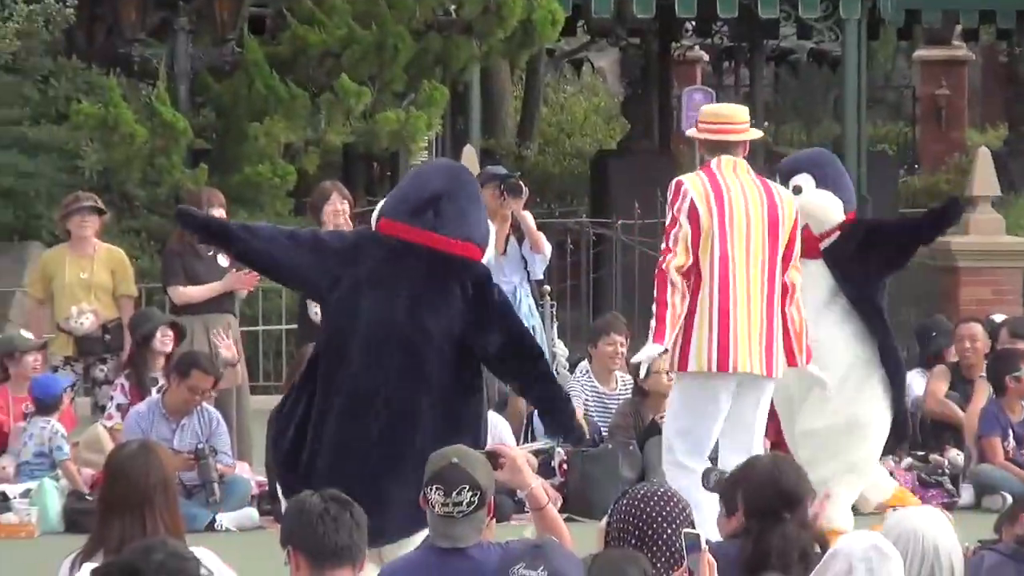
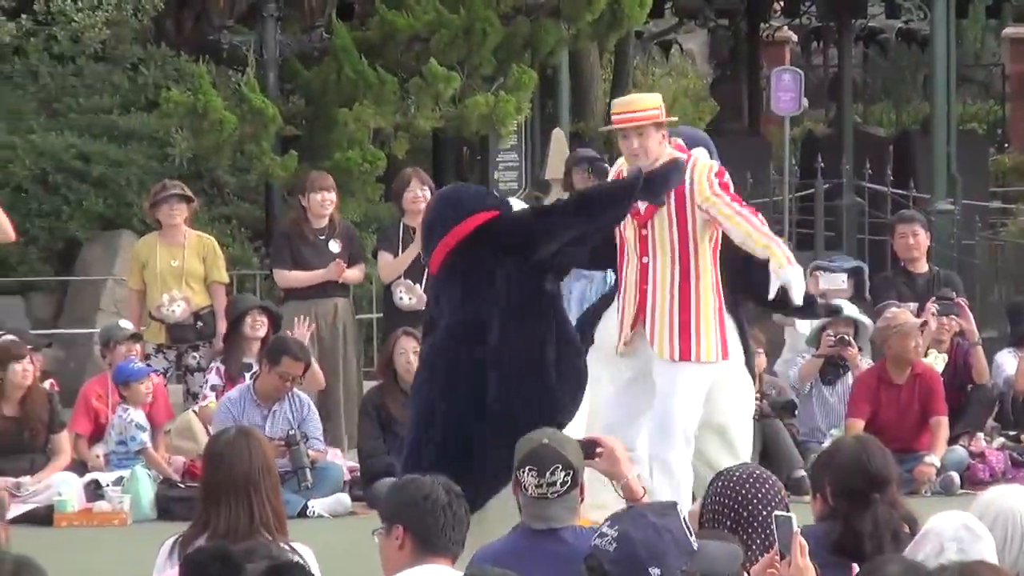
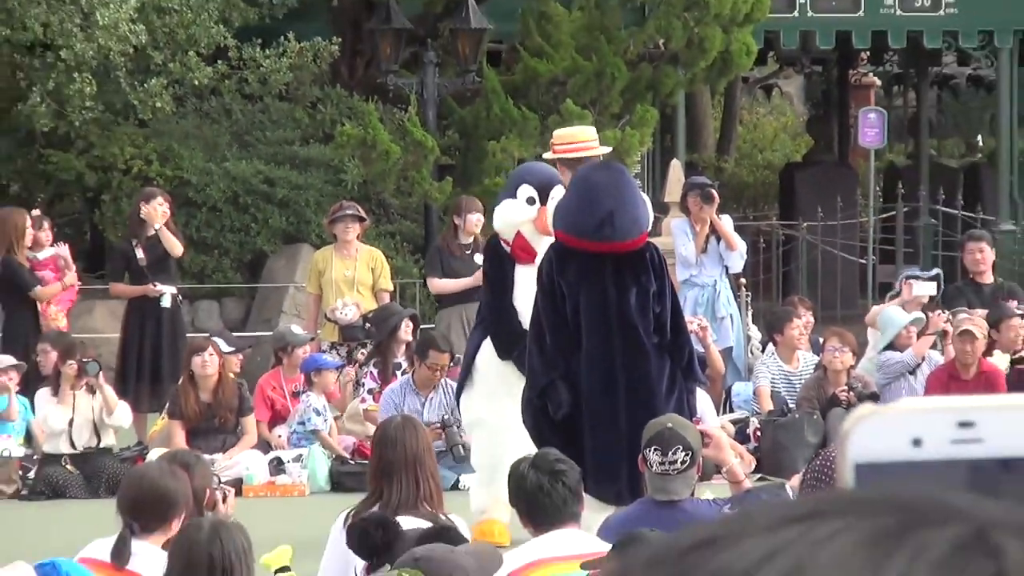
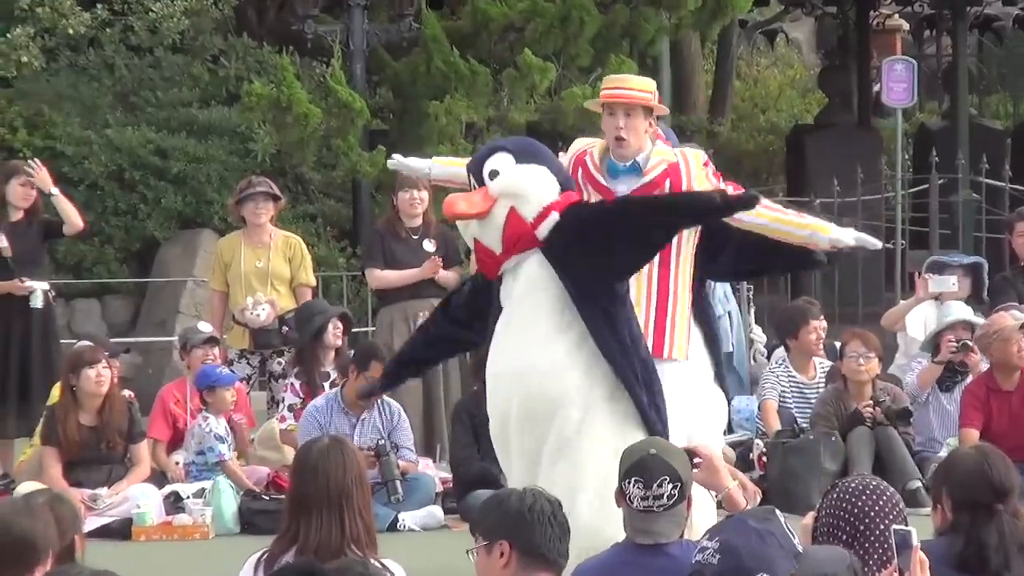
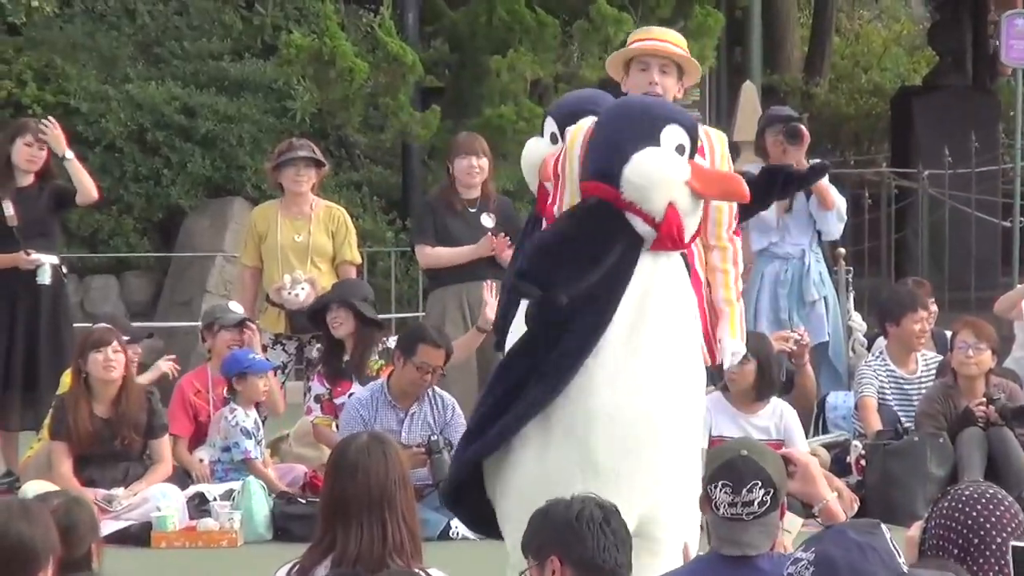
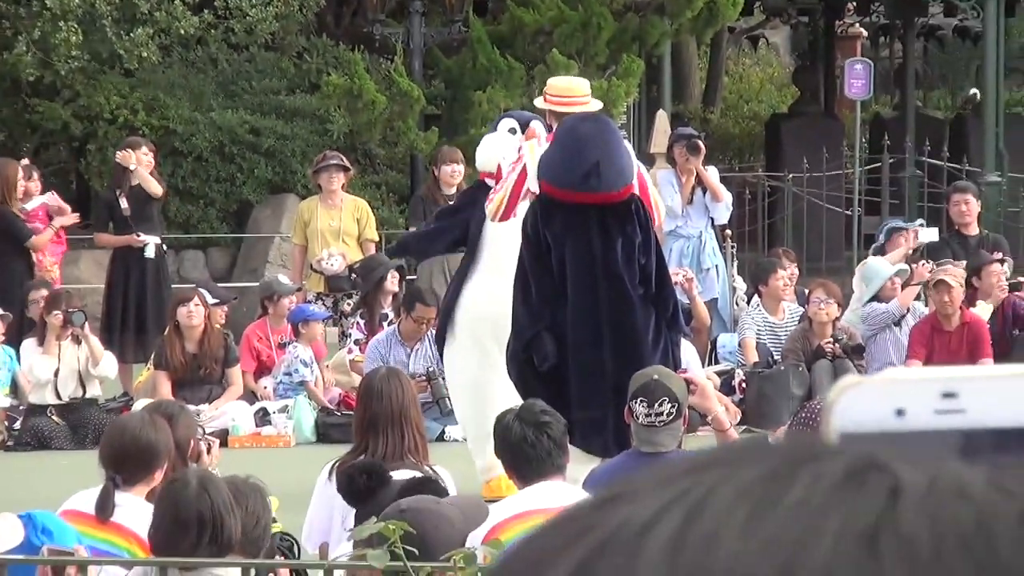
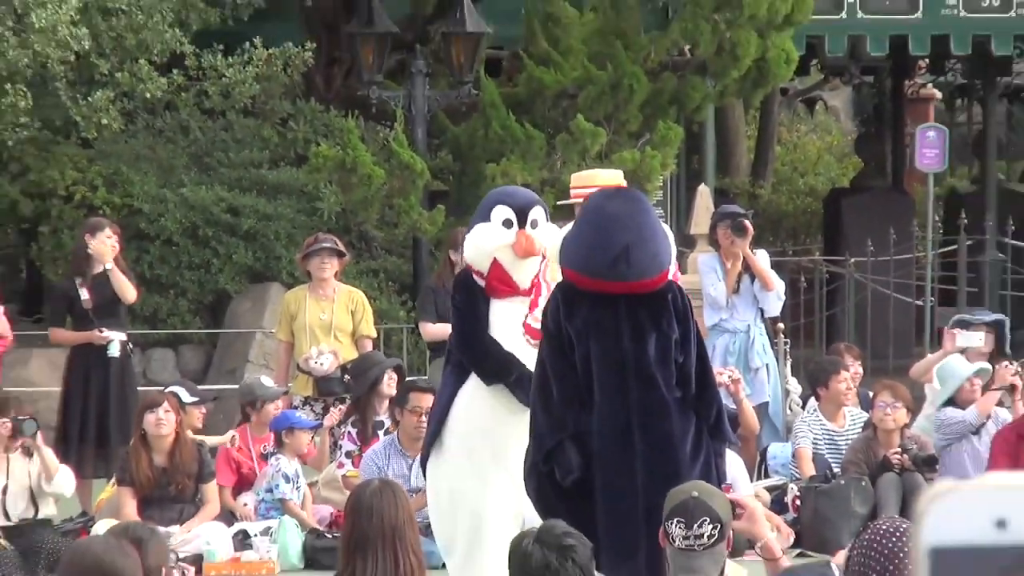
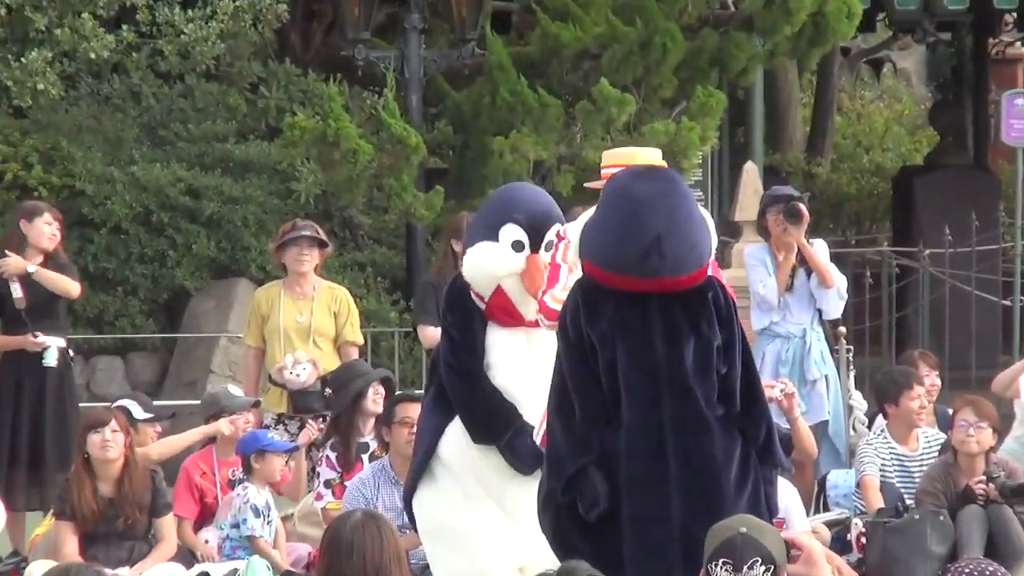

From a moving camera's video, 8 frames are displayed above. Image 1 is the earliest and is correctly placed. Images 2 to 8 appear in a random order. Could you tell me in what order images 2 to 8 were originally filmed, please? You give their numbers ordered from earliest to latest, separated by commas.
2, 4, 5, 8, 7, 3, 6
